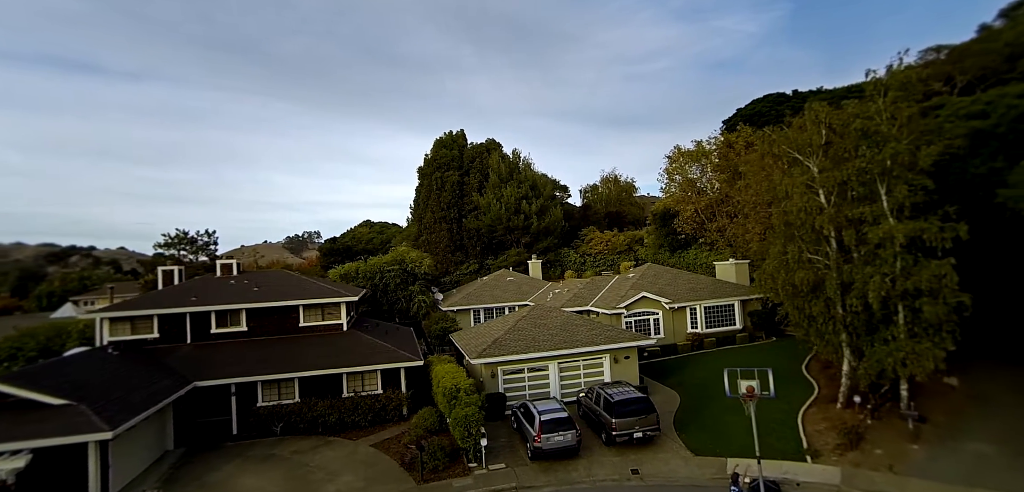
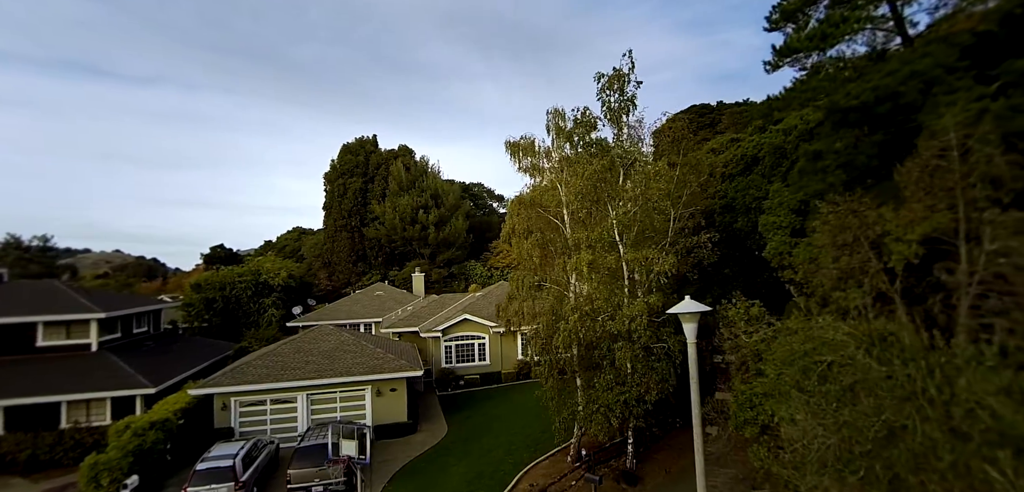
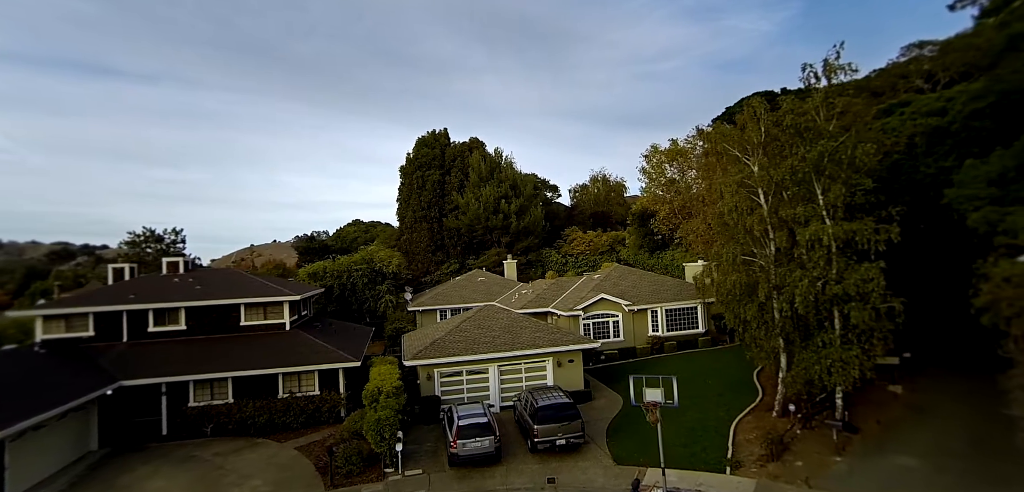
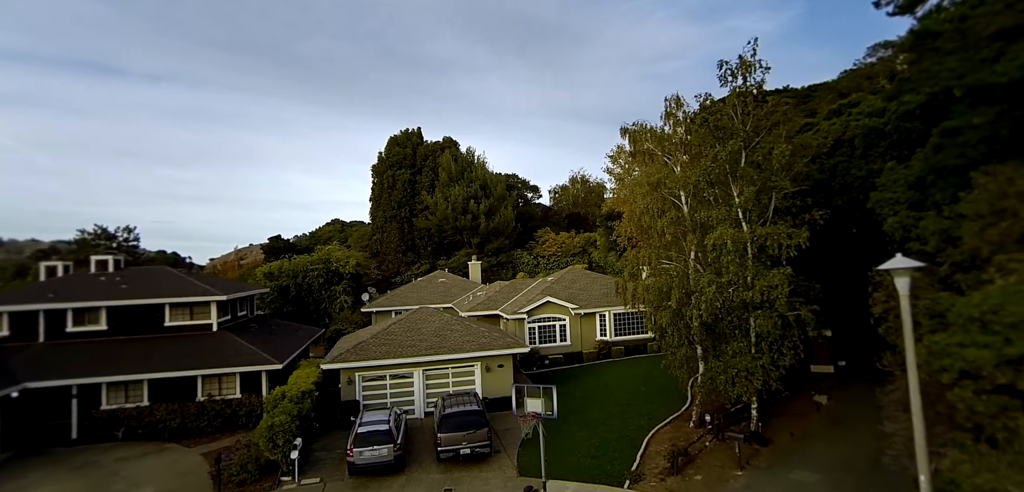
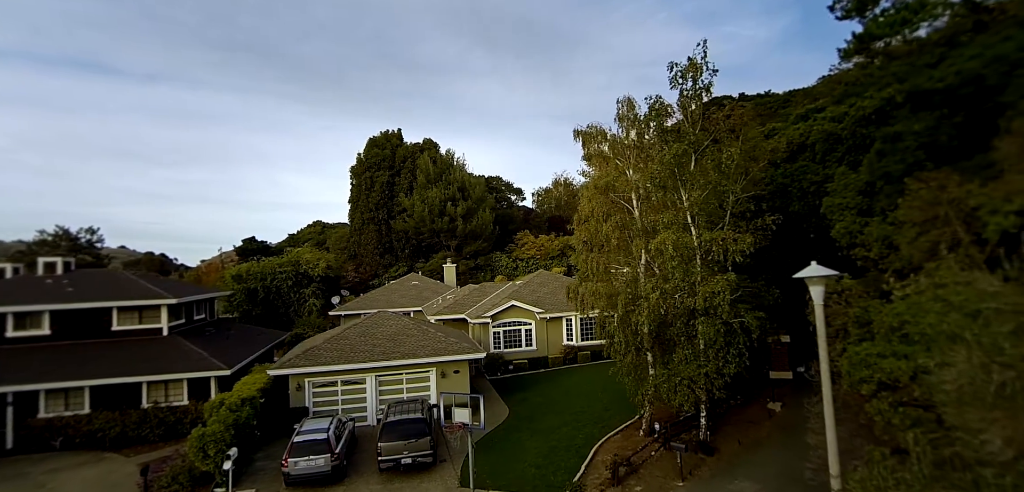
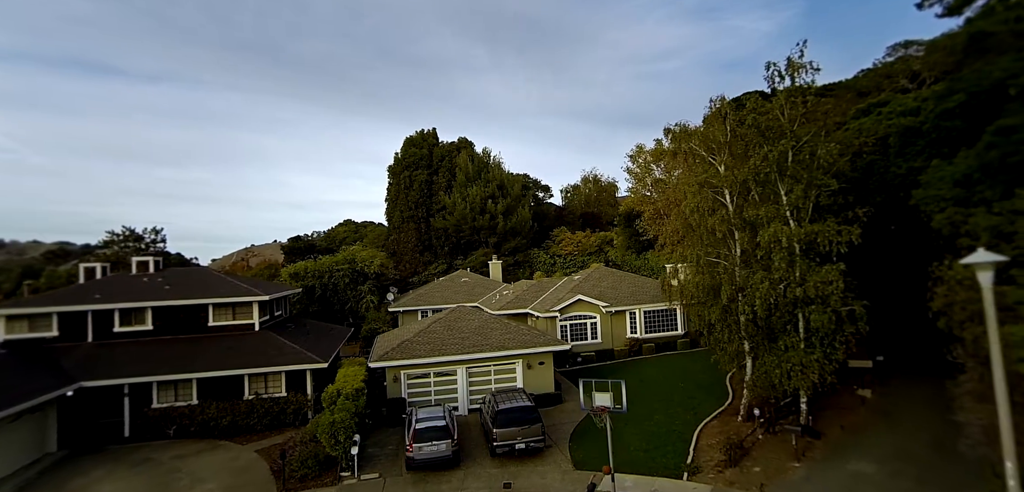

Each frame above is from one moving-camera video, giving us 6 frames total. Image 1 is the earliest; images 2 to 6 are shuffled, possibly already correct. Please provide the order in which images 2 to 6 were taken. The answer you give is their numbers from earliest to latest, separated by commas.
3, 6, 4, 5, 2
